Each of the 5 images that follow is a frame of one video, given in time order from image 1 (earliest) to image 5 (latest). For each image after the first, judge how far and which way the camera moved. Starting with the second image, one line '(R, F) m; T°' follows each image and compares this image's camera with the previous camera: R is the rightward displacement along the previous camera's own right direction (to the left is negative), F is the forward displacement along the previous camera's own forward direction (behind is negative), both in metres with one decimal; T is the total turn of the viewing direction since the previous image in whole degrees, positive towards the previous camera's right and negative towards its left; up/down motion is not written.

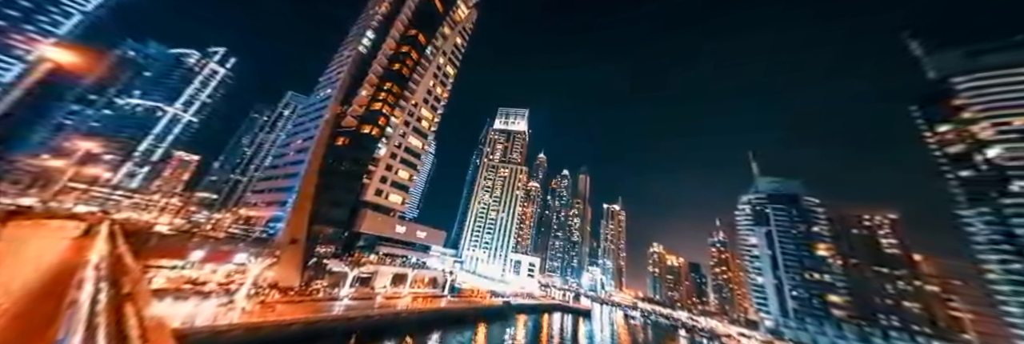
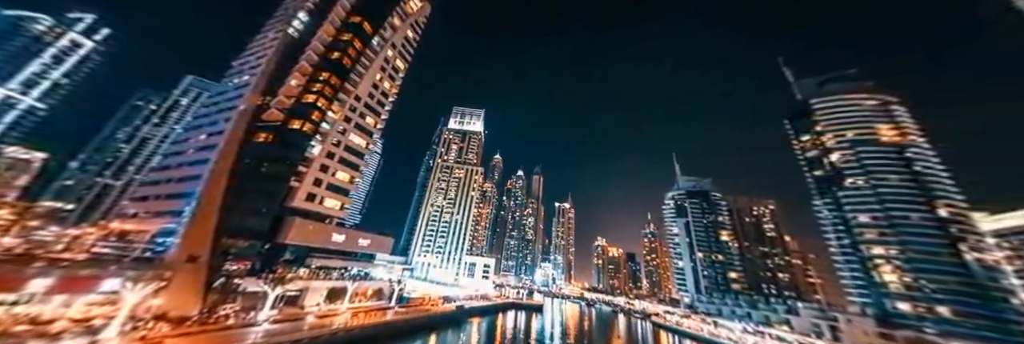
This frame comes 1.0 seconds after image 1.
(+0.4, -0.2) m; +11°
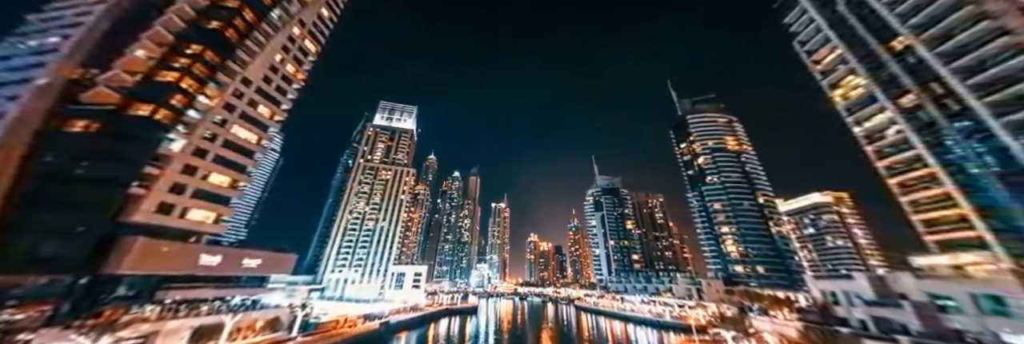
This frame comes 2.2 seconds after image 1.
(+0.7, -0.2) m; +15°
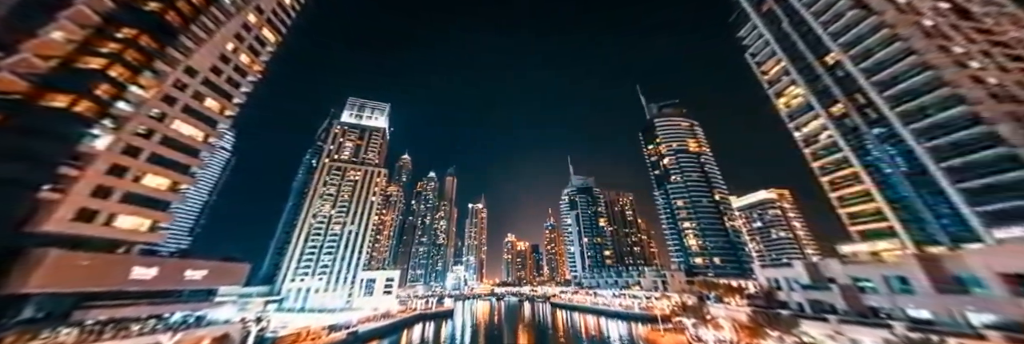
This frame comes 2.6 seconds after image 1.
(+0.2, -0.1) m; +5°
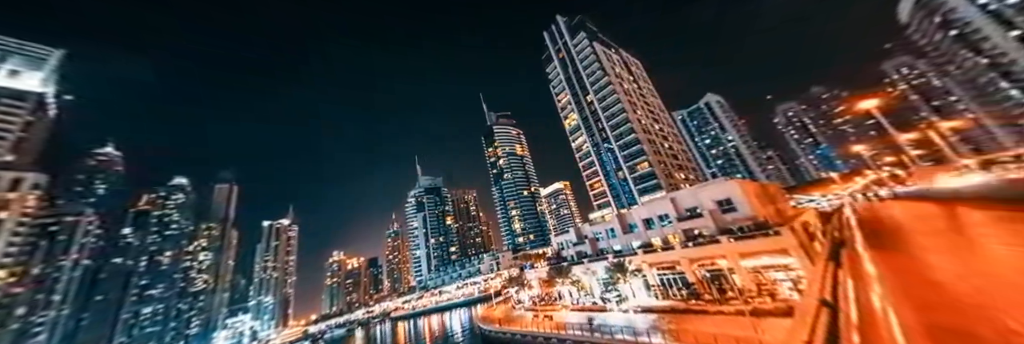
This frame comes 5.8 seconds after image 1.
(+1.6, 0.0) m; +35°
